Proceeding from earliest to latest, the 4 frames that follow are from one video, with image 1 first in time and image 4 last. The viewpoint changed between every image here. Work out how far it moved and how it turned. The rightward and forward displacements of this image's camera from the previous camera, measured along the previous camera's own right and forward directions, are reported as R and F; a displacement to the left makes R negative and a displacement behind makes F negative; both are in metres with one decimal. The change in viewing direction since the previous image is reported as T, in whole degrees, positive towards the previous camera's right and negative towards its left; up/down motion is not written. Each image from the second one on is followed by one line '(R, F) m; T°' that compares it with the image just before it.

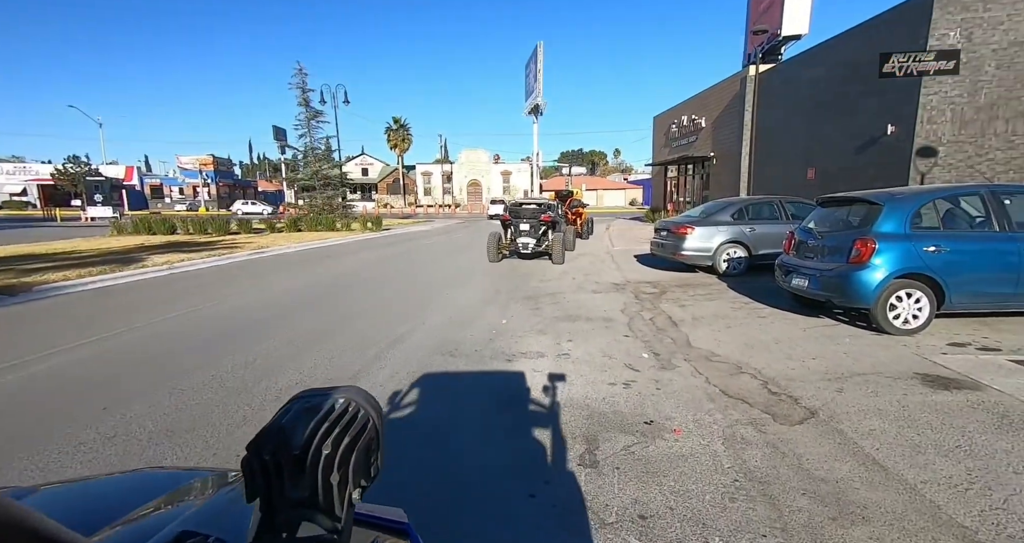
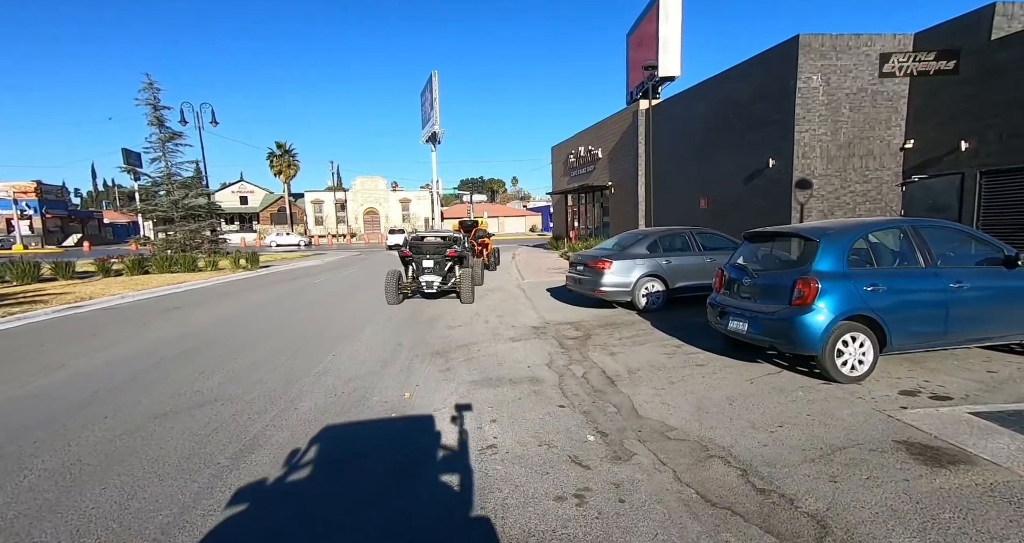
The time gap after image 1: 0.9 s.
(0.0, +1.1) m; +12°
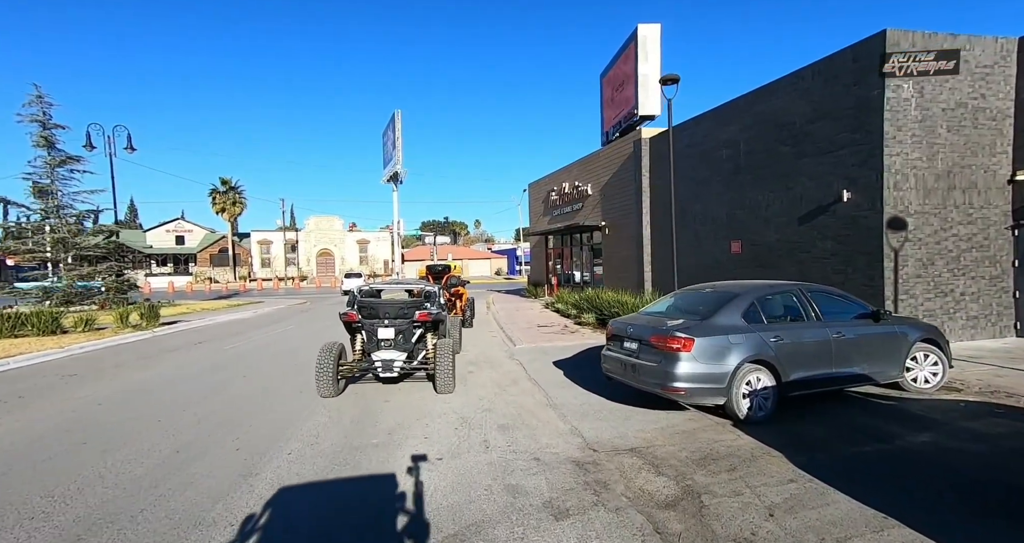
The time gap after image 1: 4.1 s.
(-0.6, +3.5) m; +5°
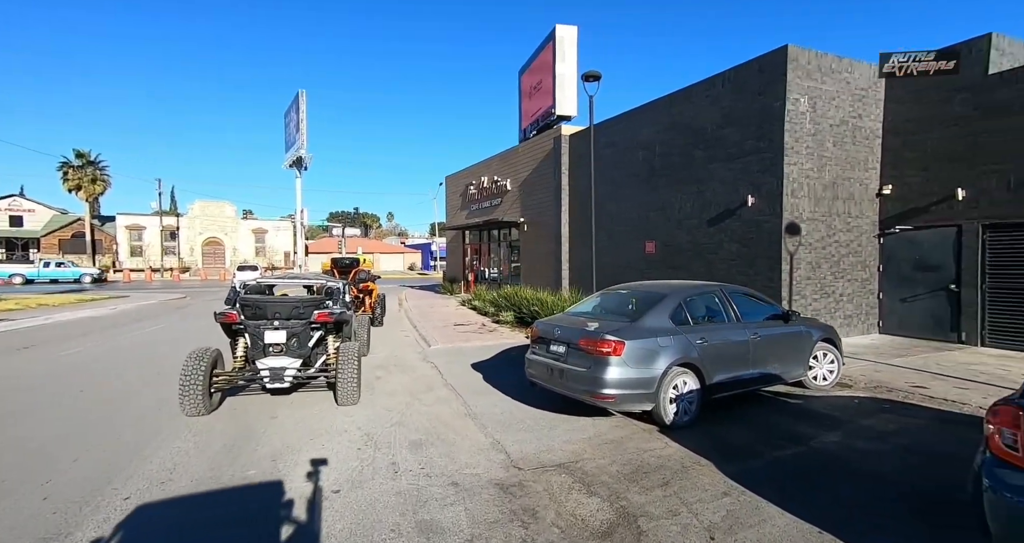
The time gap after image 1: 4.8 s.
(0.0, +0.6) m; +10°
